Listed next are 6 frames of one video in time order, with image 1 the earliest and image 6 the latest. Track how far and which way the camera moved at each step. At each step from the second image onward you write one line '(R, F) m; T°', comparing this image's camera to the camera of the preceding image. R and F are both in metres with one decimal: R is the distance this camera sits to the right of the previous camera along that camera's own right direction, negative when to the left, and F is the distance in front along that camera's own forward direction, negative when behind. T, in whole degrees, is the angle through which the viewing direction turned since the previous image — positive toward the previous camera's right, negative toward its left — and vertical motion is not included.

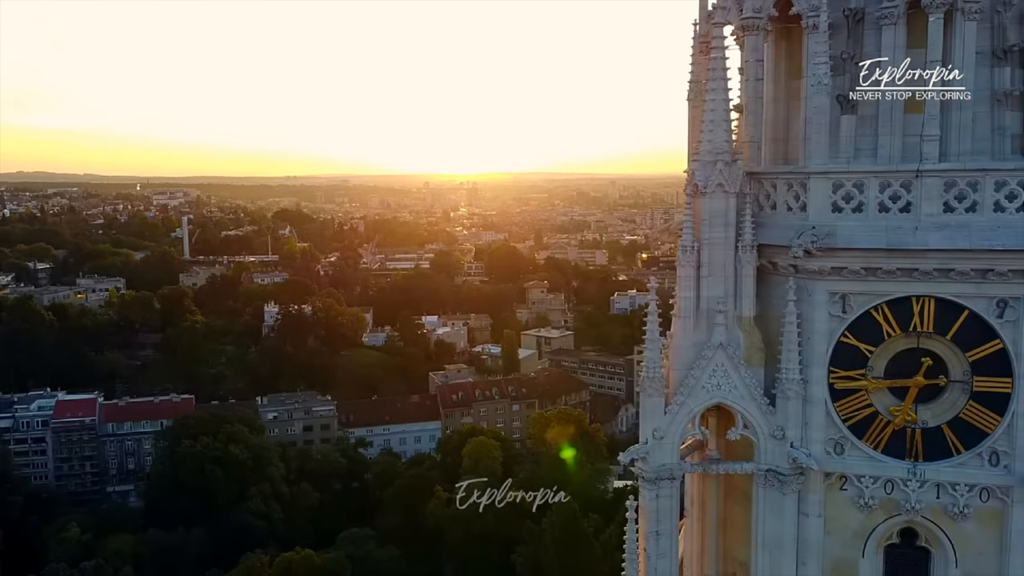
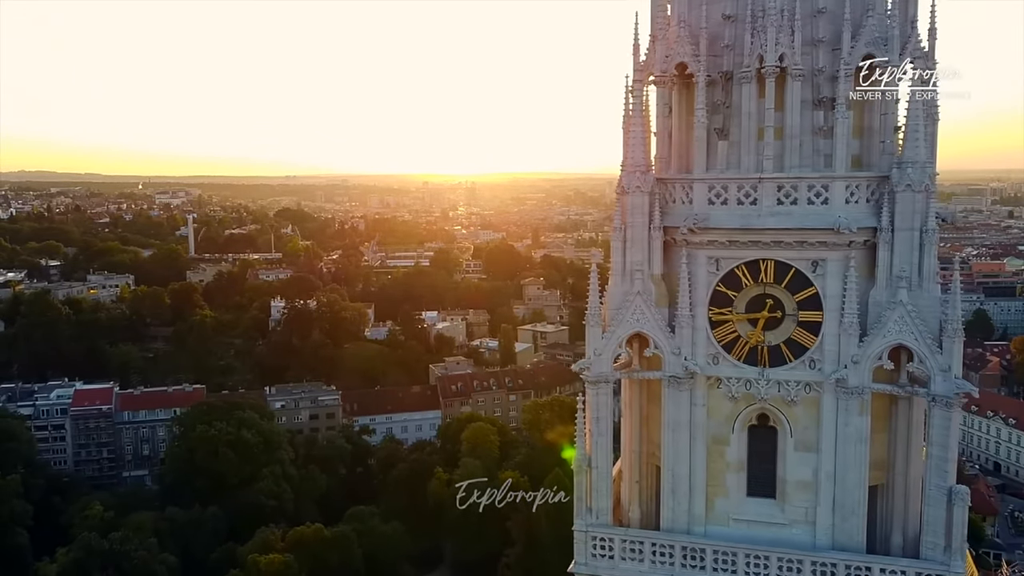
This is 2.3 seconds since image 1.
(+0.1, -3.4) m; 0°
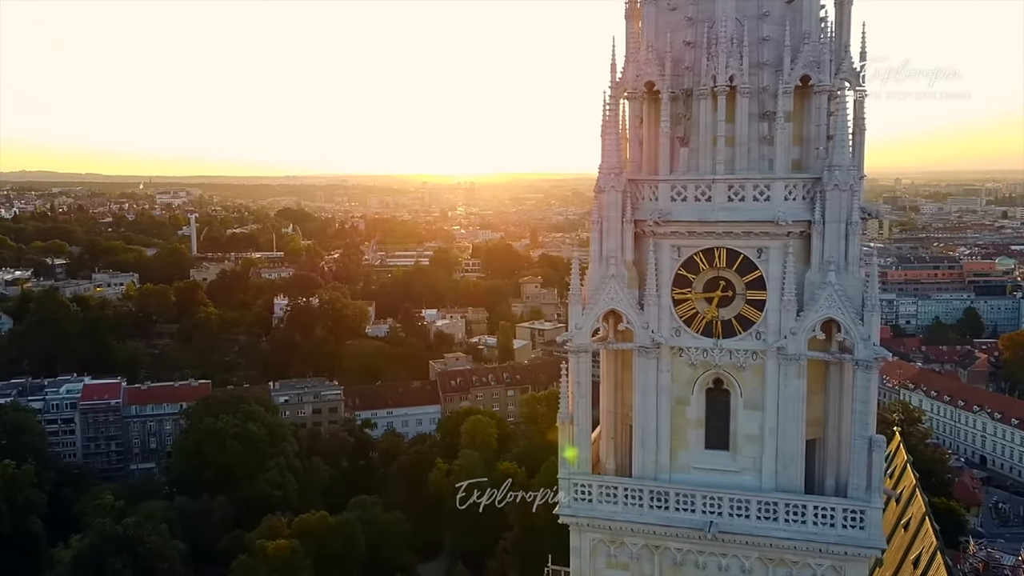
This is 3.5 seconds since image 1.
(+0.1, -1.8) m; 0°
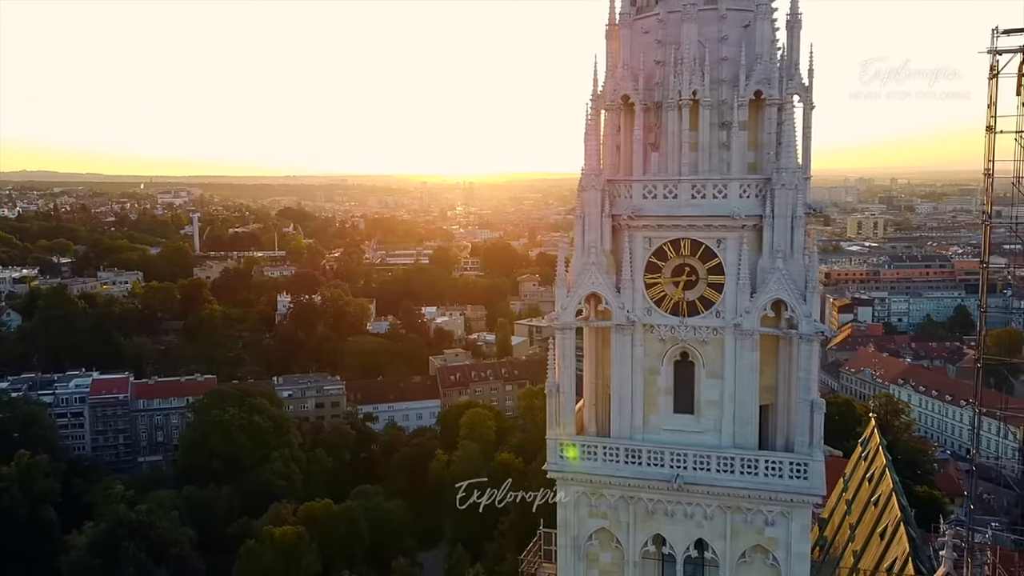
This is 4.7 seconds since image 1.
(+0.1, -1.8) m; 0°
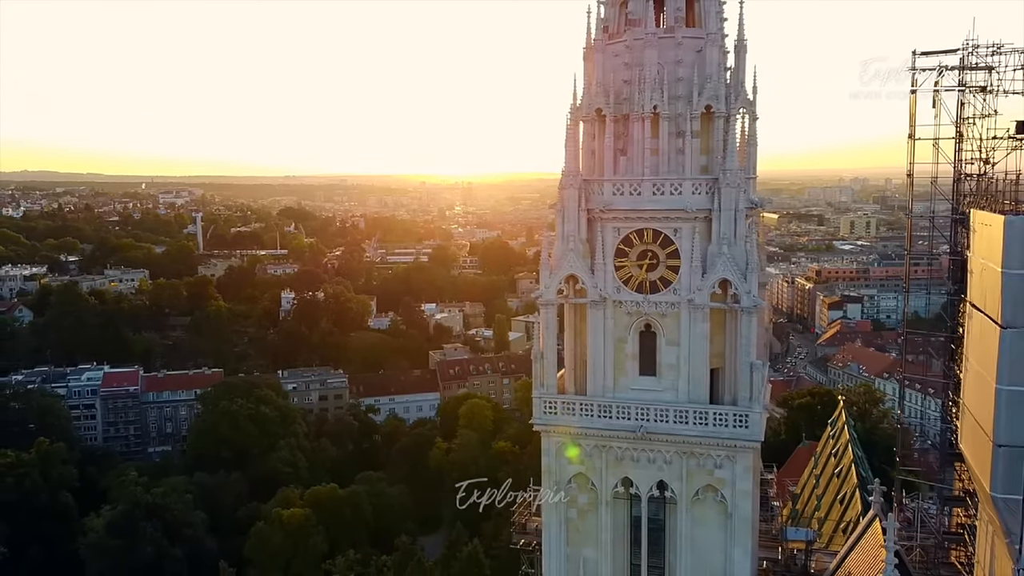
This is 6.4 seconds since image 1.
(+0.1, -2.6) m; 0°
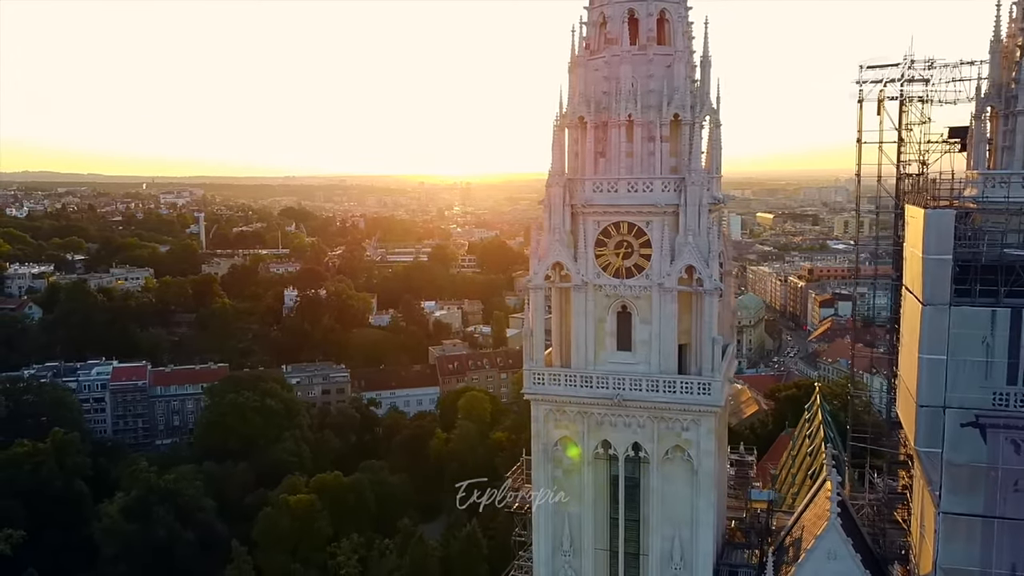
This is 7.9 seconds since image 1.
(+0.1, -2.3) m; 0°
